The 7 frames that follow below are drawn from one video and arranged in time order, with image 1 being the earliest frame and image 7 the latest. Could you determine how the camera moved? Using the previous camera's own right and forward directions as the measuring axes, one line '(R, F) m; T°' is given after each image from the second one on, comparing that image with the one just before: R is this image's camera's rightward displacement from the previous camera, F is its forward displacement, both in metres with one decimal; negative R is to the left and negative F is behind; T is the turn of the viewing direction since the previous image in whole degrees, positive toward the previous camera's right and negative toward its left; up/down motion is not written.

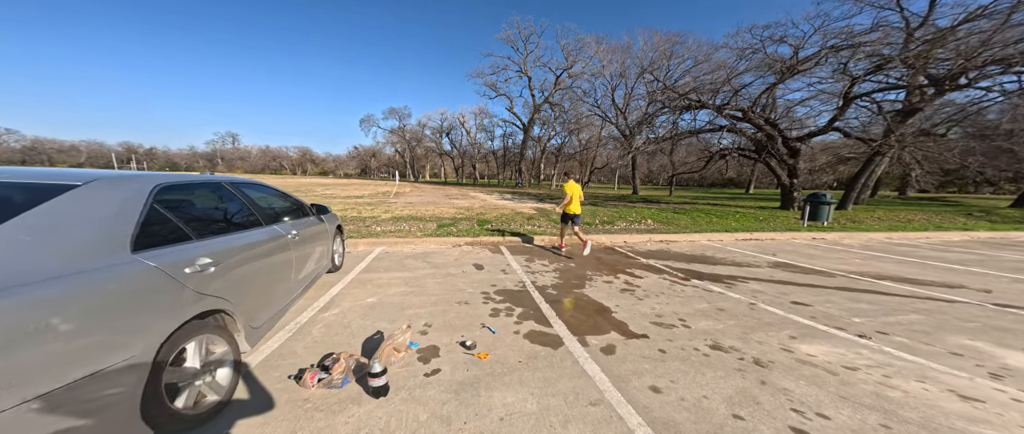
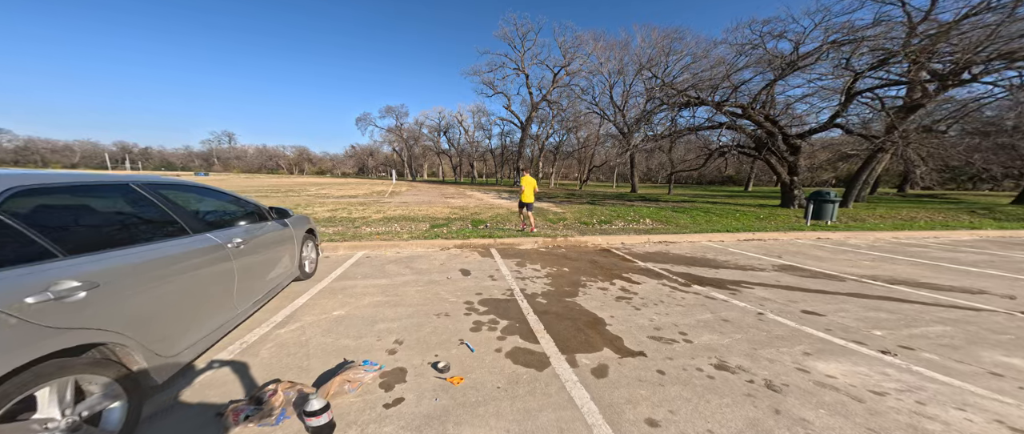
(+0.2, +0.4) m; 0°
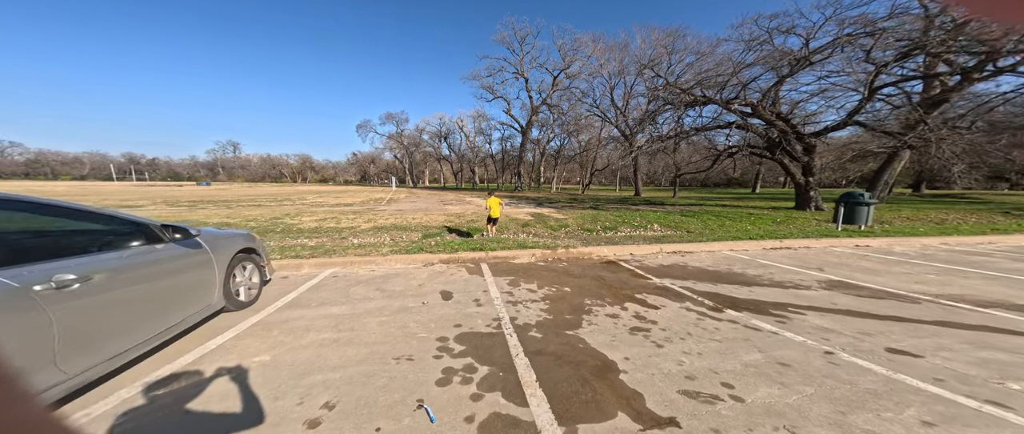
(+0.2, +0.9) m; -1°
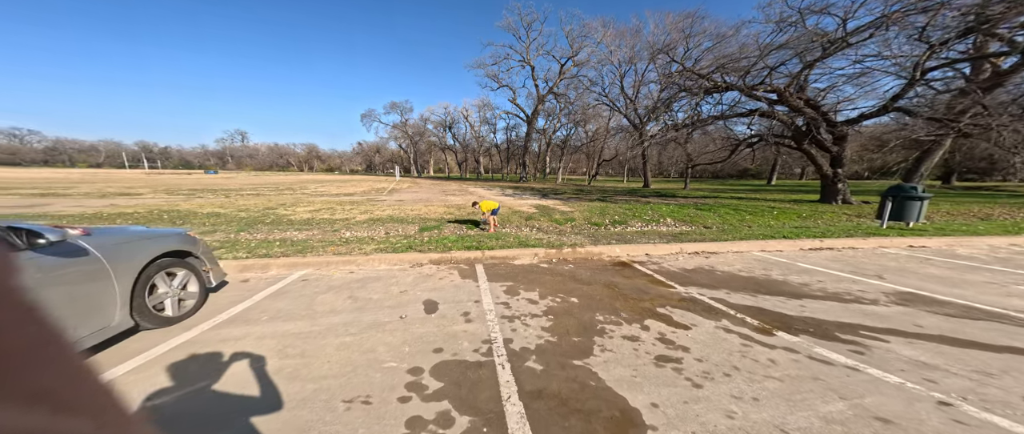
(+0.1, +0.8) m; -1°
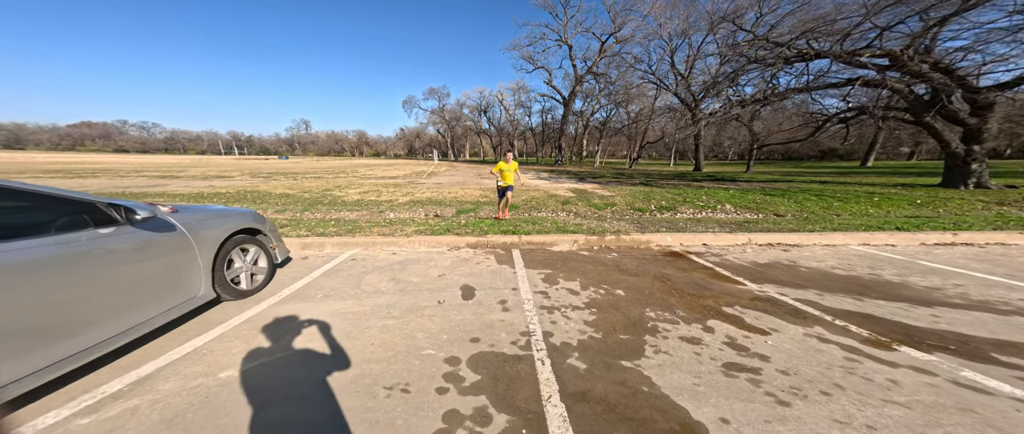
(0.0, +0.3) m; -7°
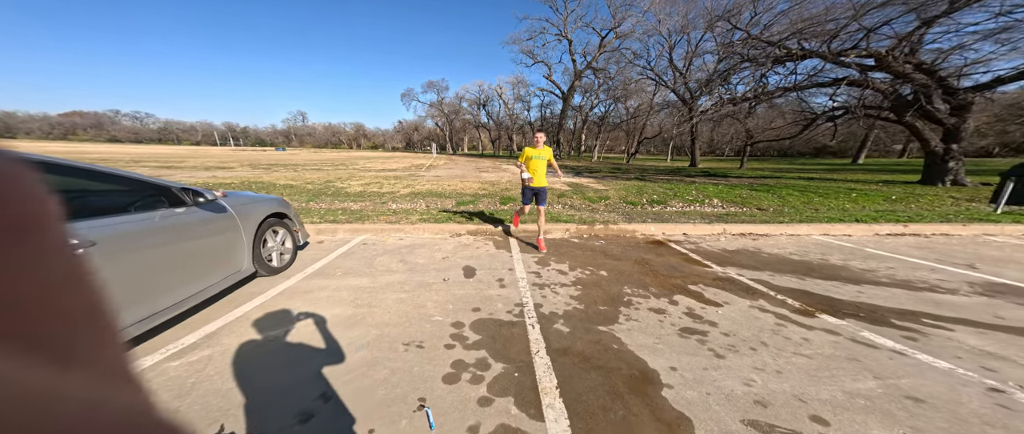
(0.0, -0.5) m; 0°
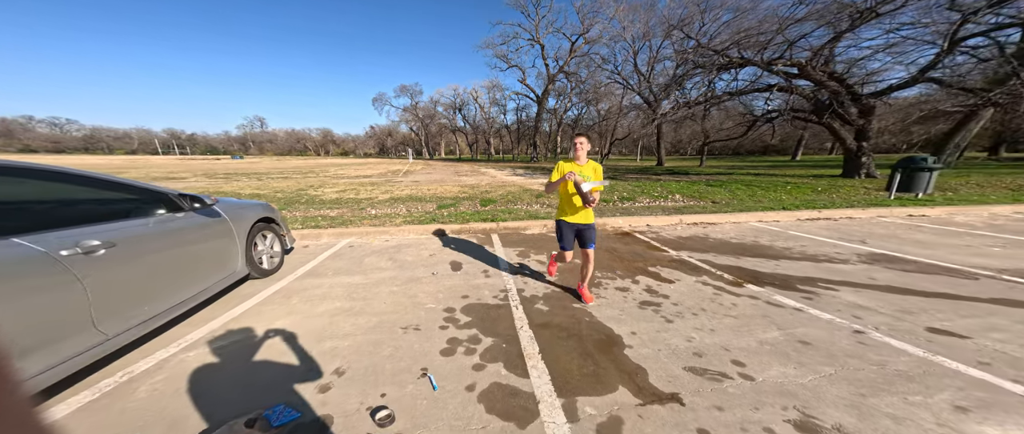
(-0.1, -0.4) m; +4°
